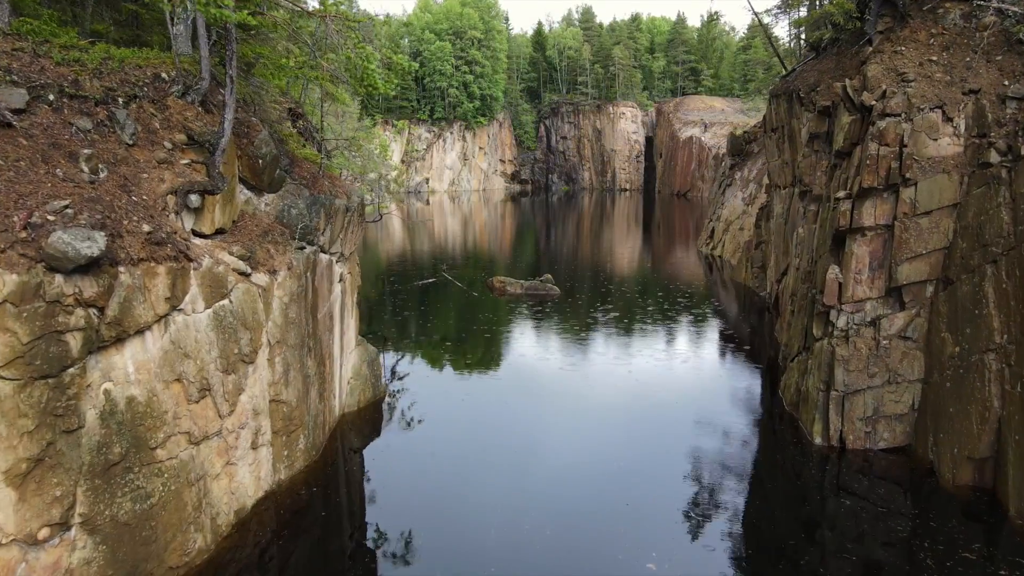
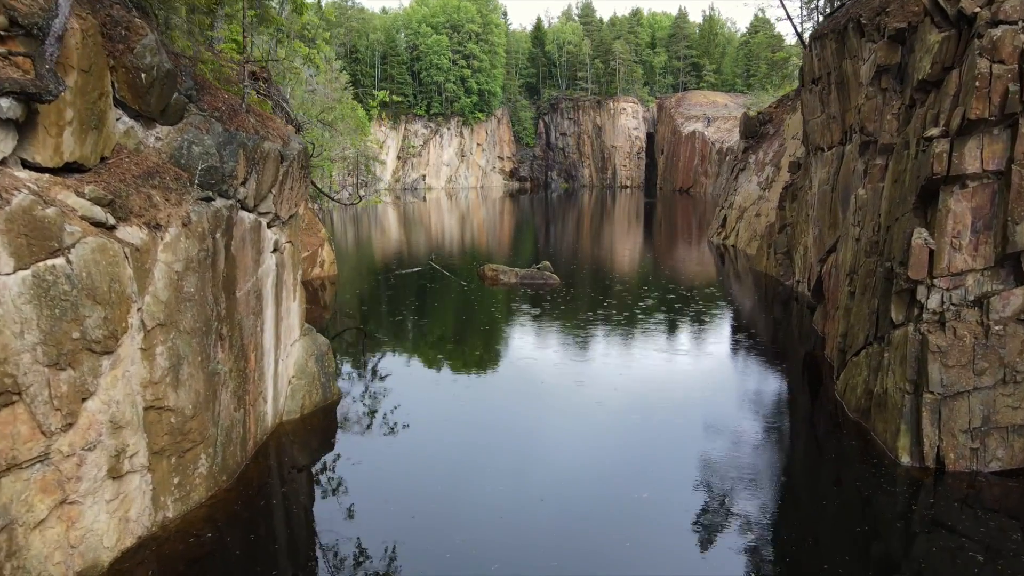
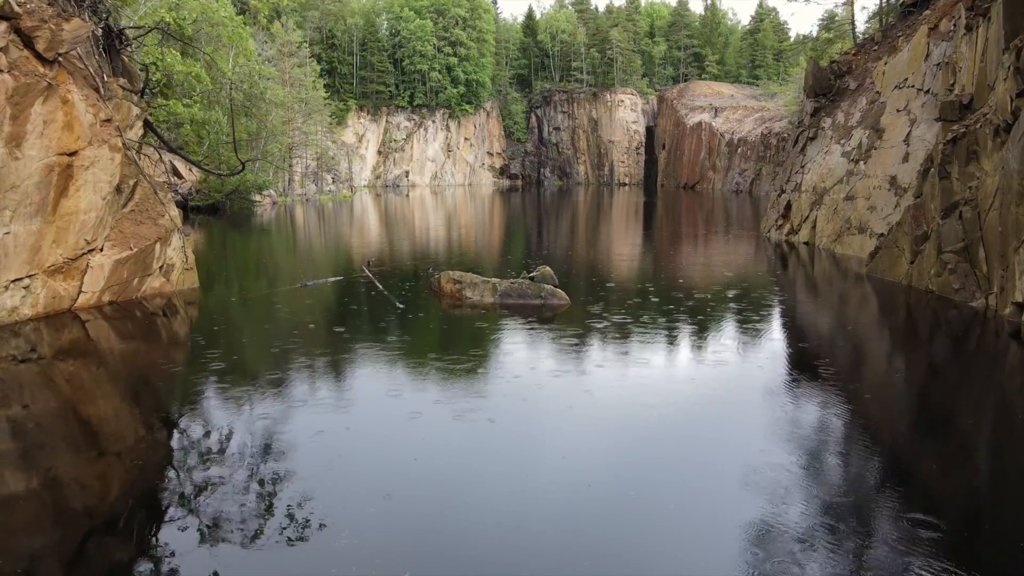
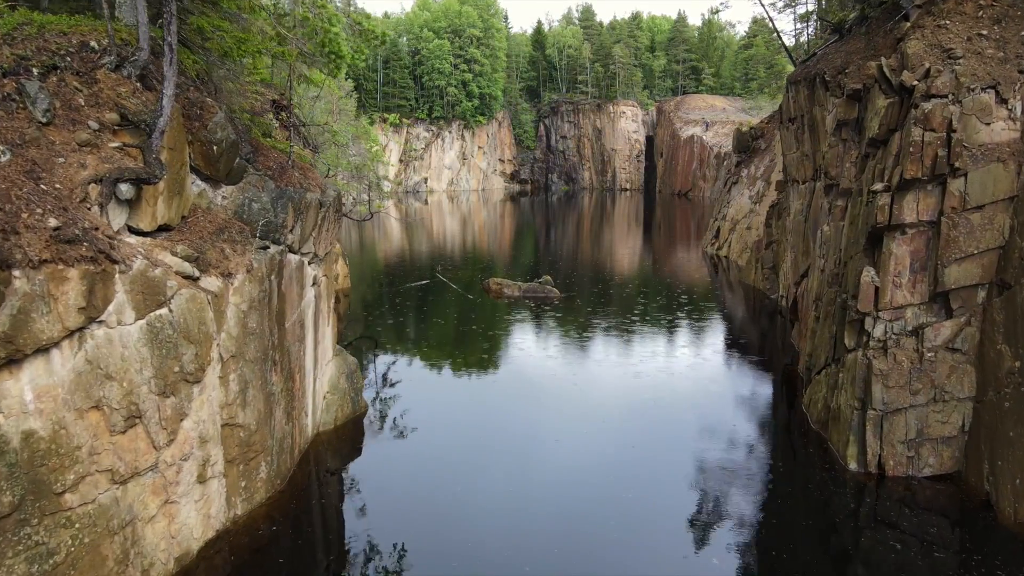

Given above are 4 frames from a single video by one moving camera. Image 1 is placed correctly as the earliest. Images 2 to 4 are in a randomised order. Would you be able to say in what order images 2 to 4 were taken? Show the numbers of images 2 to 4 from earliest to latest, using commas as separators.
4, 2, 3
